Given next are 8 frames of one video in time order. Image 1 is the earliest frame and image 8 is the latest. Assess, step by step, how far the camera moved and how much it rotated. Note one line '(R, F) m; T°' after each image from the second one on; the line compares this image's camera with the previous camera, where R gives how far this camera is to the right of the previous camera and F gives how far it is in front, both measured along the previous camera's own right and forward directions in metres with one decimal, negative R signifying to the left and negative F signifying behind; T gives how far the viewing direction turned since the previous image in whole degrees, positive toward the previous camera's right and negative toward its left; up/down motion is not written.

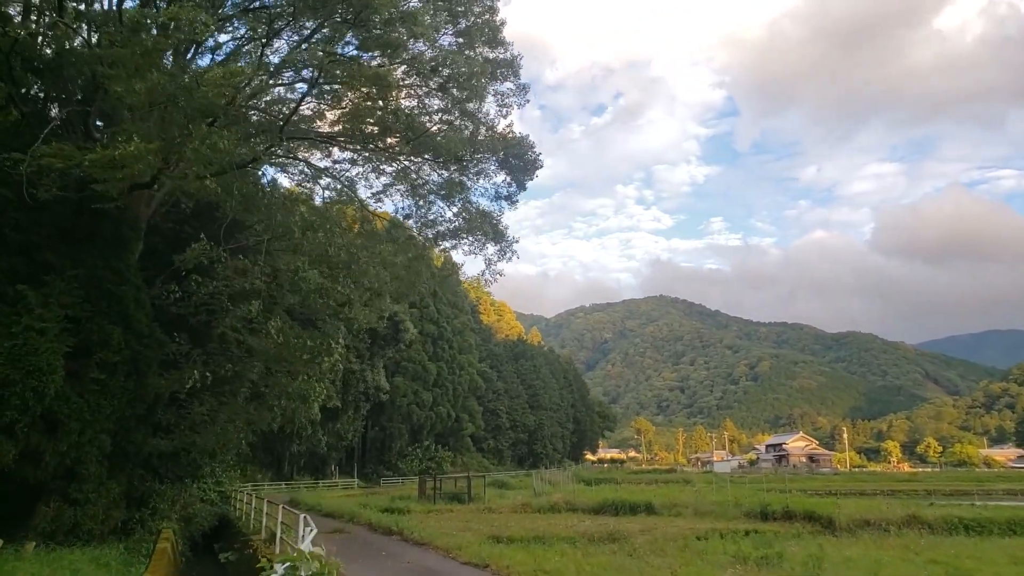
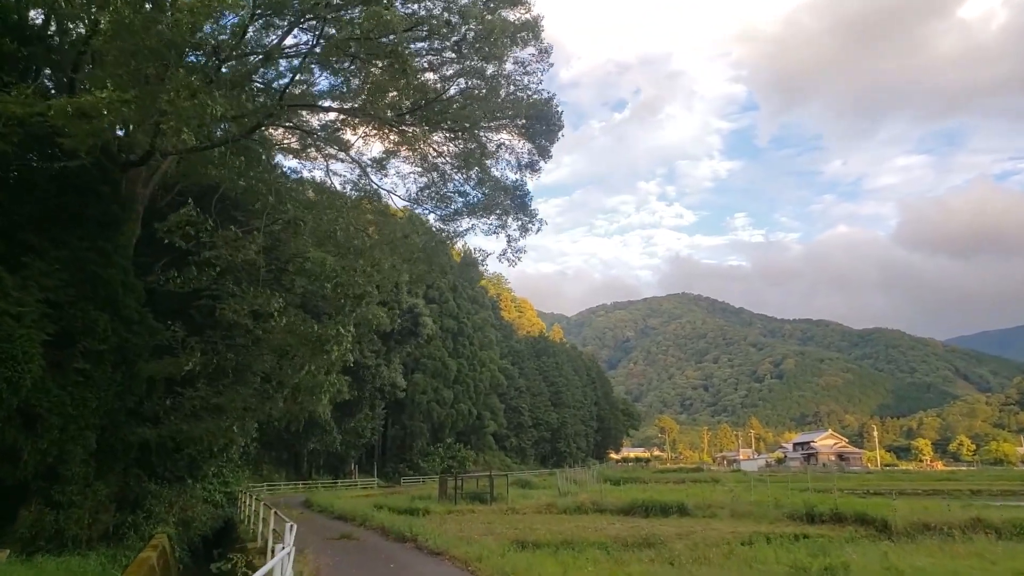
(-0.1, +1.2) m; -1°
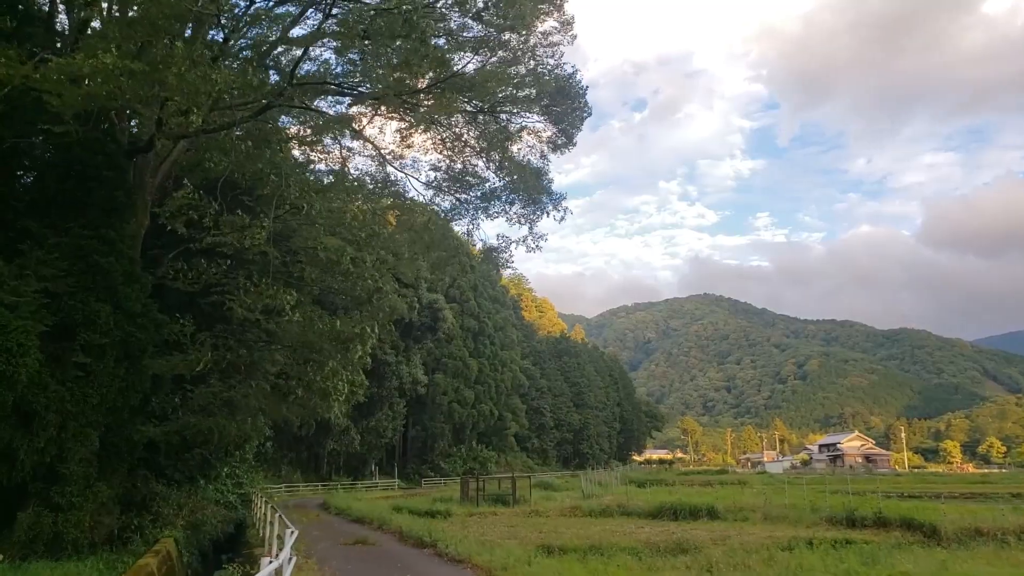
(-0.1, +0.7) m; -1°
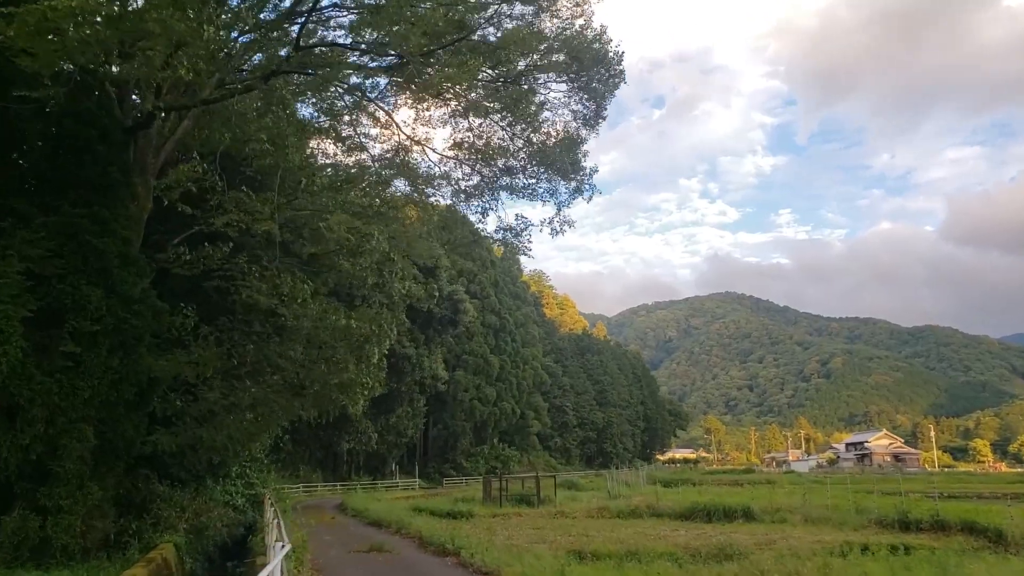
(-0.1, +1.0) m; -1°
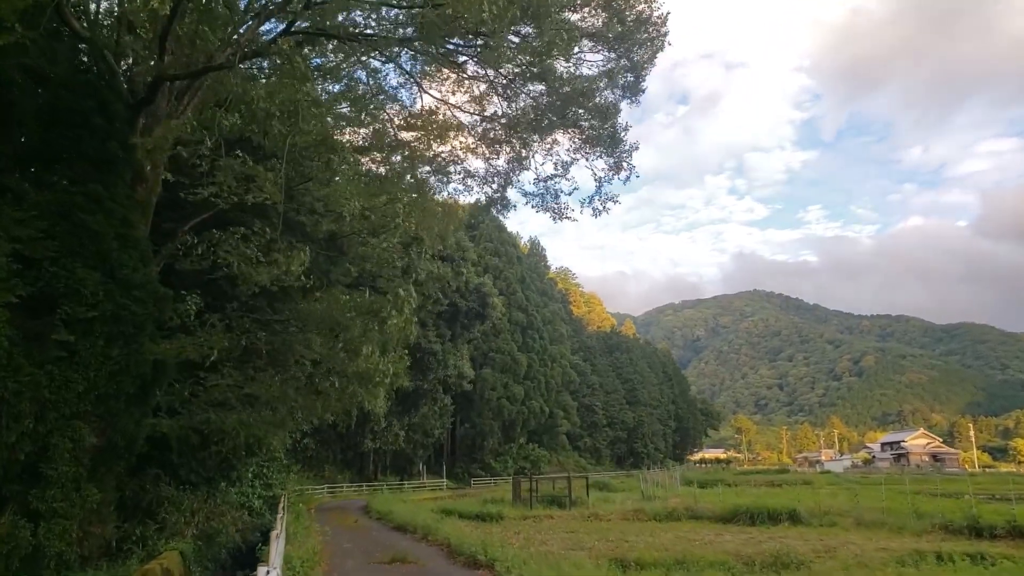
(-0.1, +1.0) m; -2°
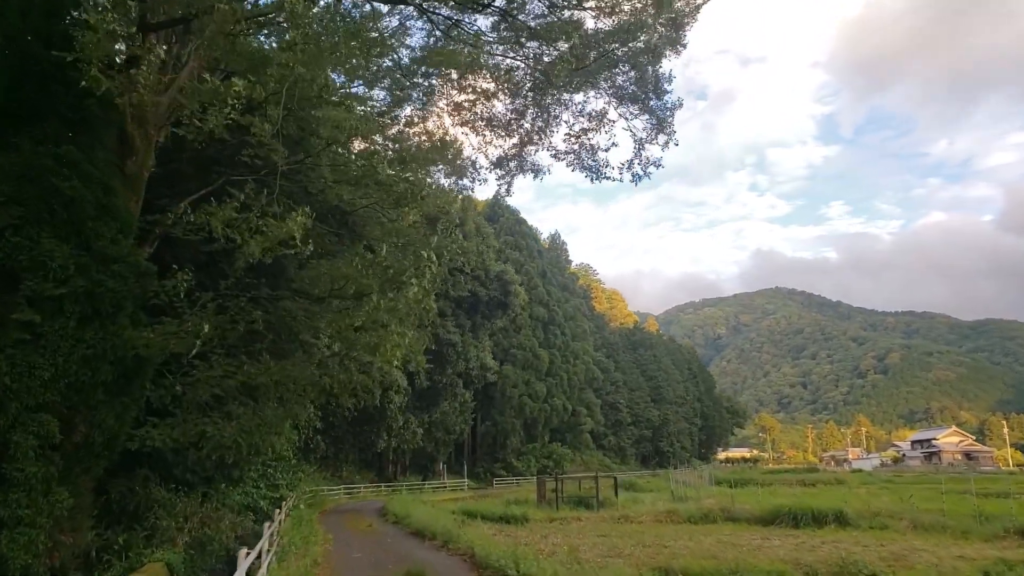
(-0.1, +1.2) m; -1°
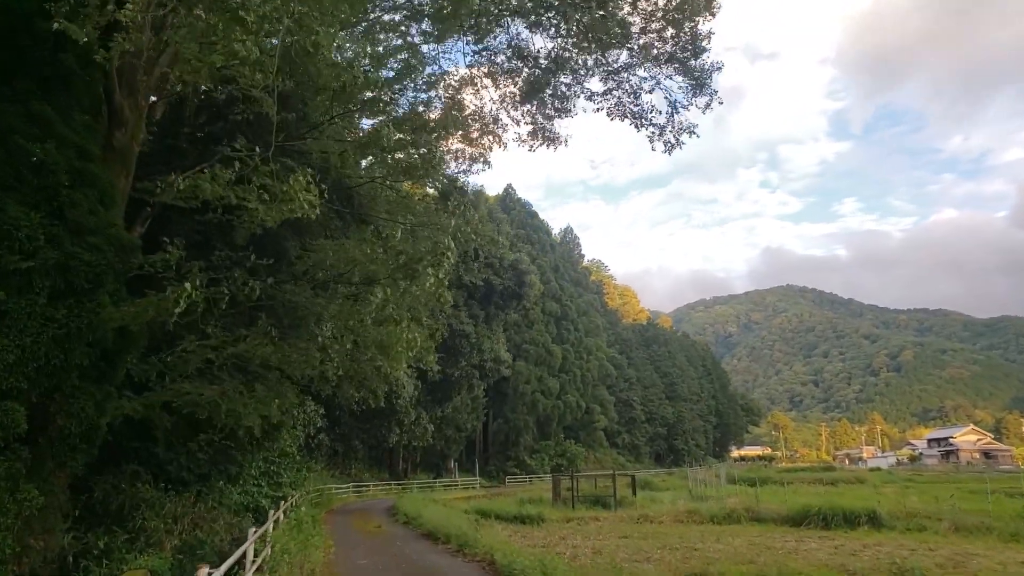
(-0.1, +0.9) m; -1°
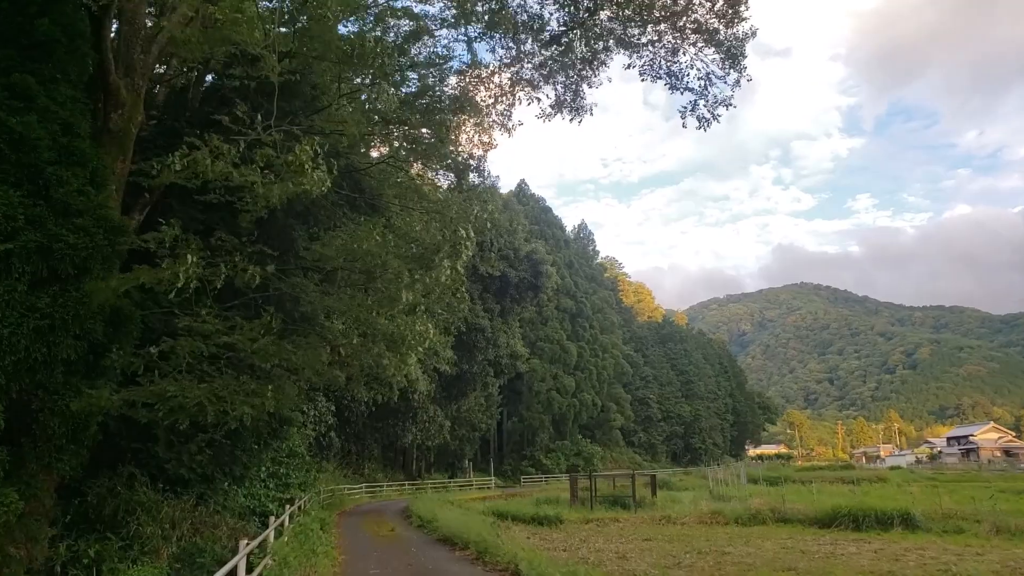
(-0.1, +0.6) m; -1°
